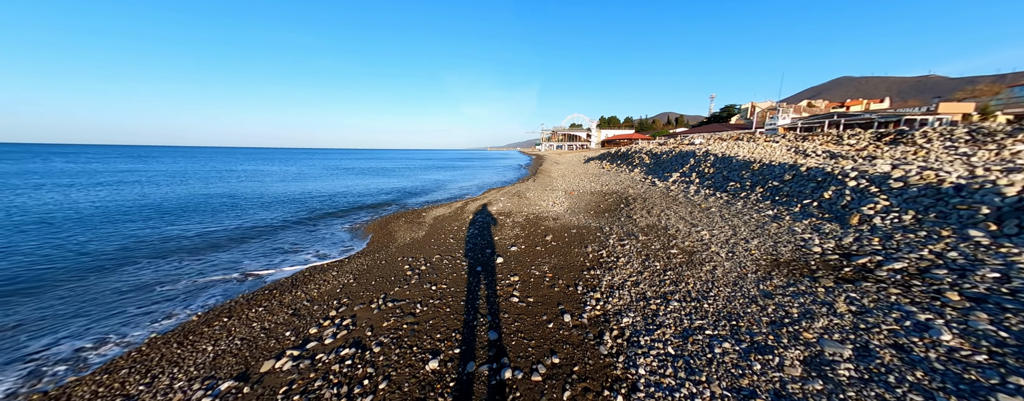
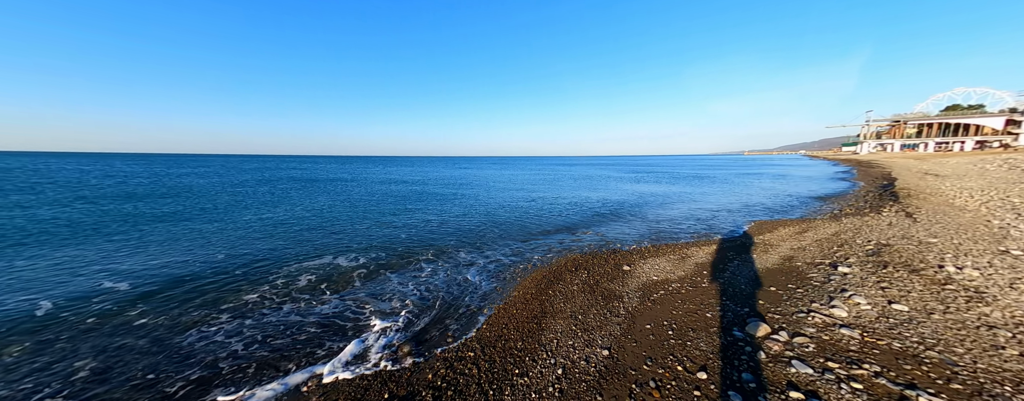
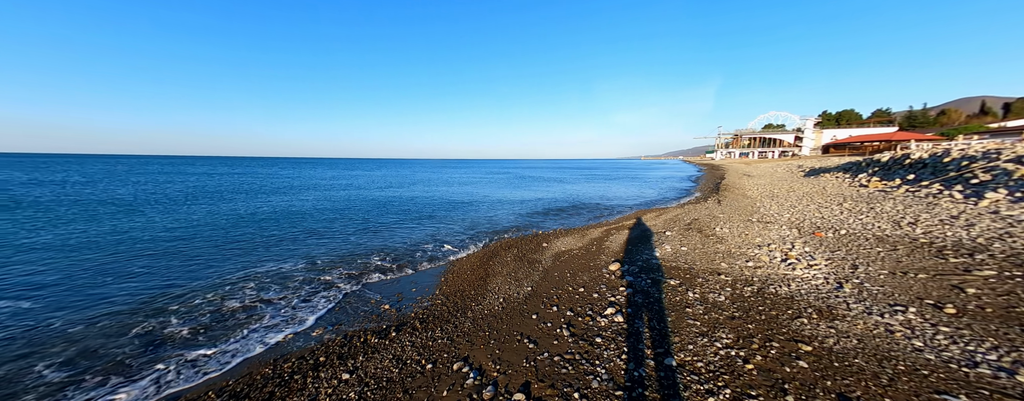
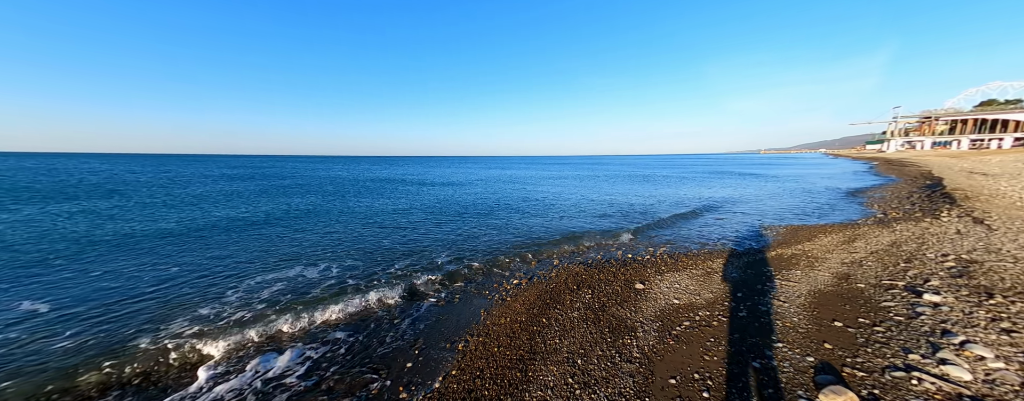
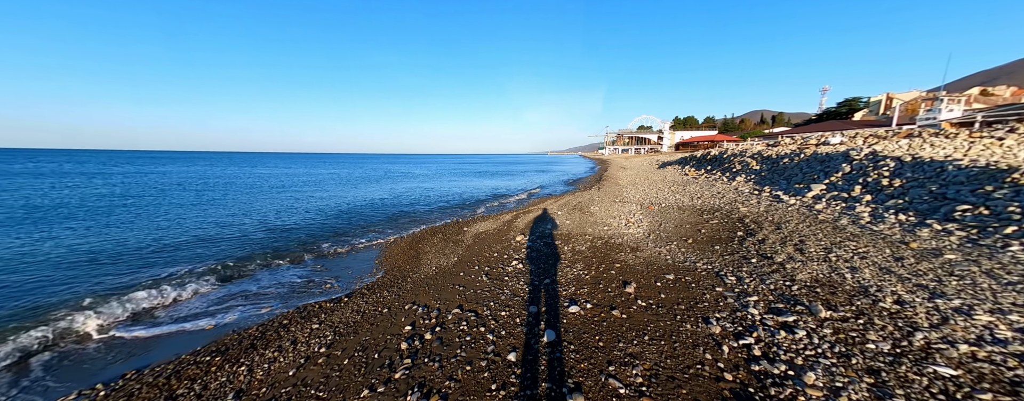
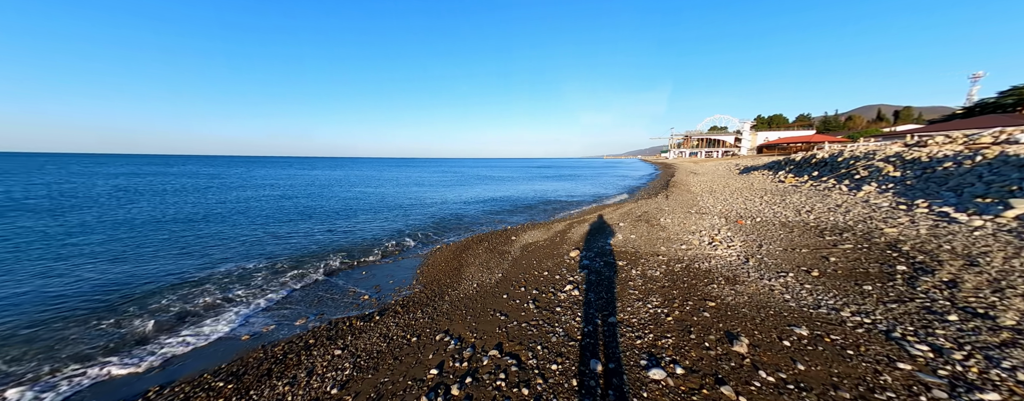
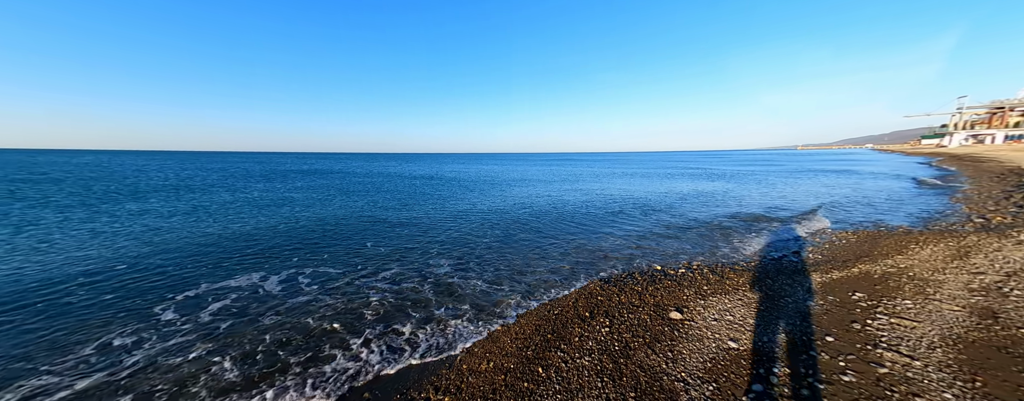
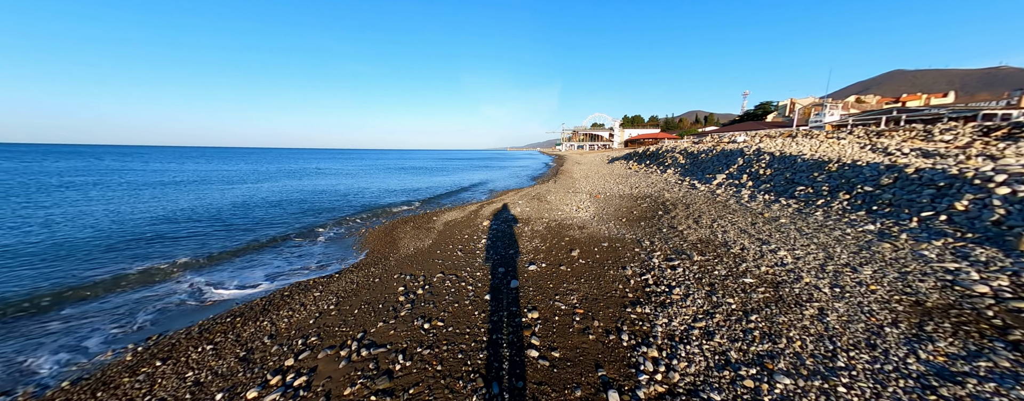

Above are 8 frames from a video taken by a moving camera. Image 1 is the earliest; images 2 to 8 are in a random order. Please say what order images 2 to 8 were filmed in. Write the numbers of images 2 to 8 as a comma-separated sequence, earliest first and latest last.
8, 5, 6, 3, 2, 4, 7
